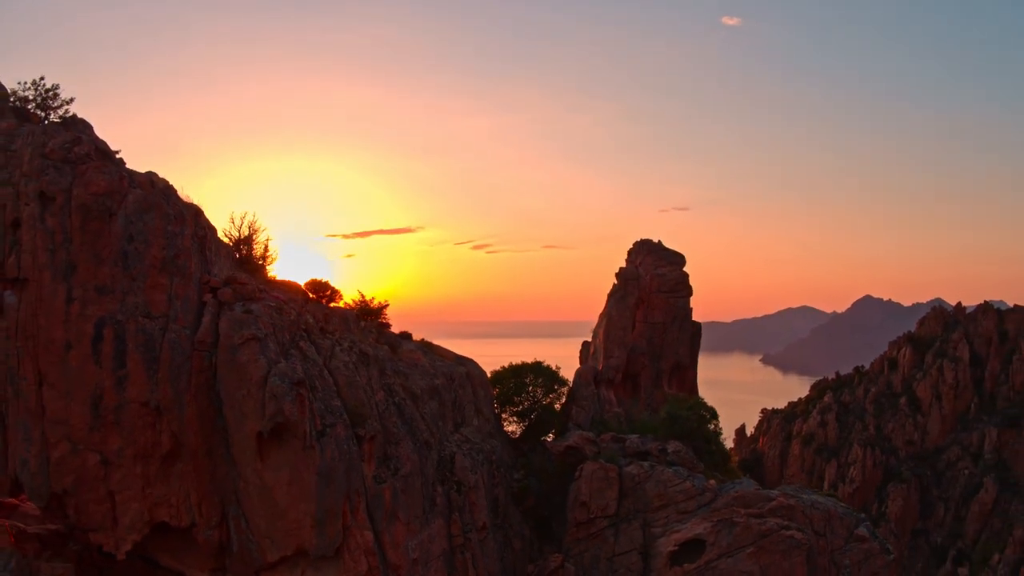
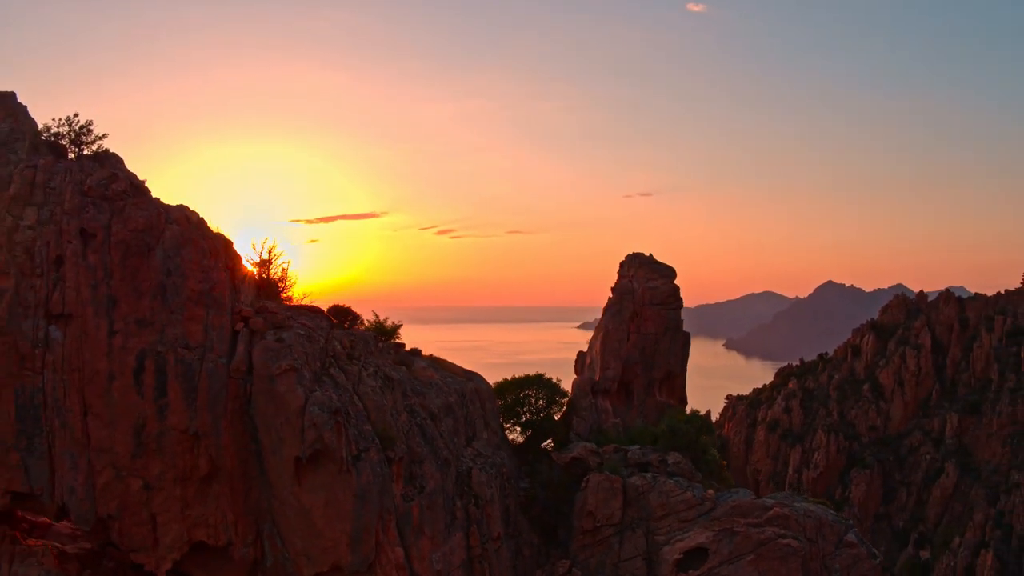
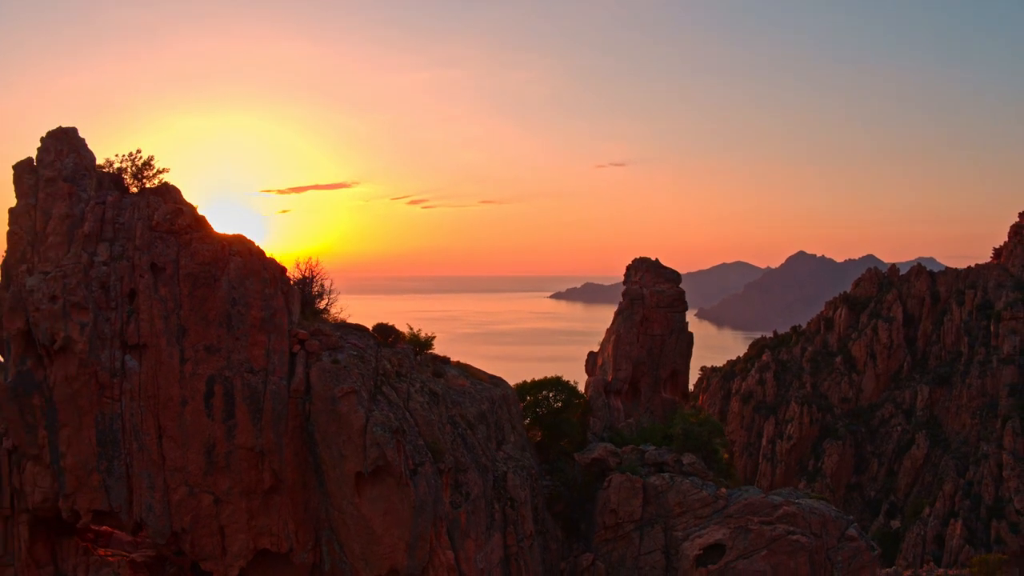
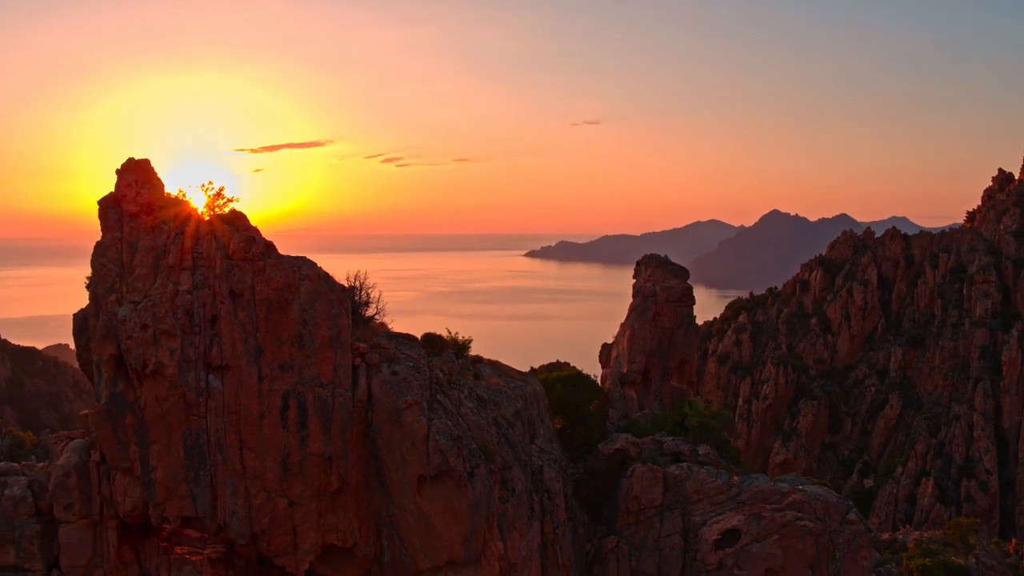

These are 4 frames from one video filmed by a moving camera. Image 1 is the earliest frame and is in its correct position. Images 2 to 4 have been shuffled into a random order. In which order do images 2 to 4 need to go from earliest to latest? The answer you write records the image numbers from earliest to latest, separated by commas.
2, 3, 4
